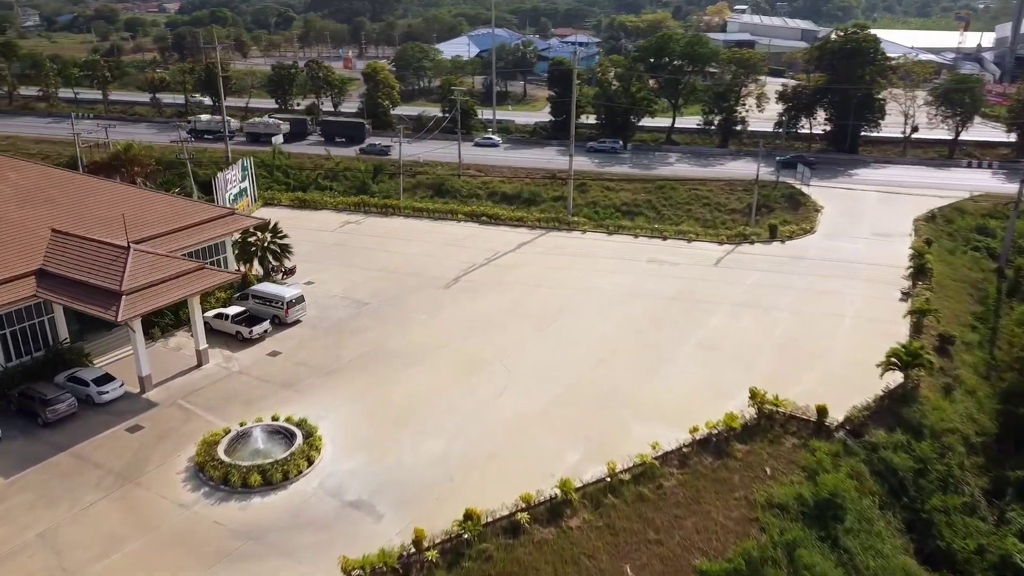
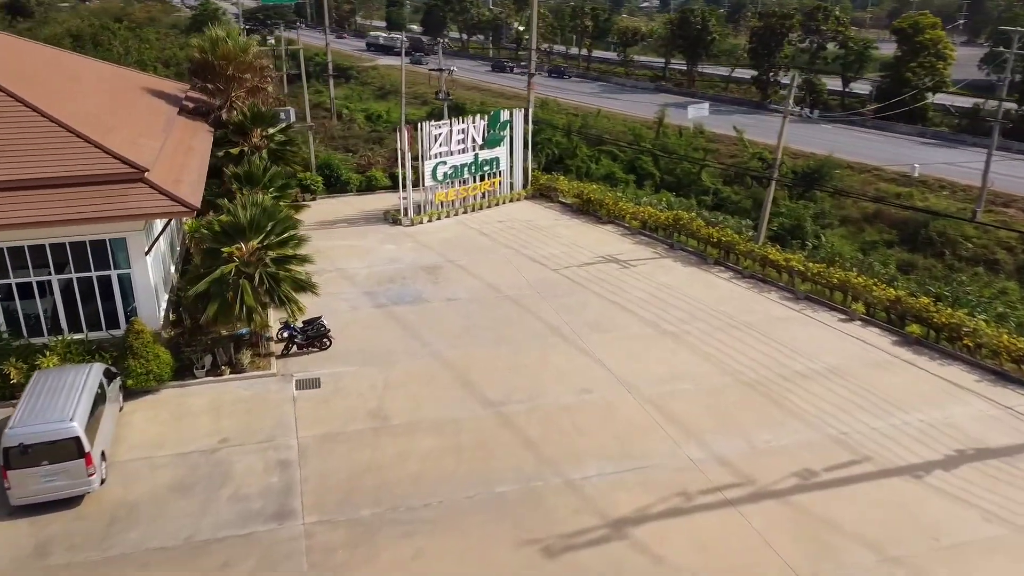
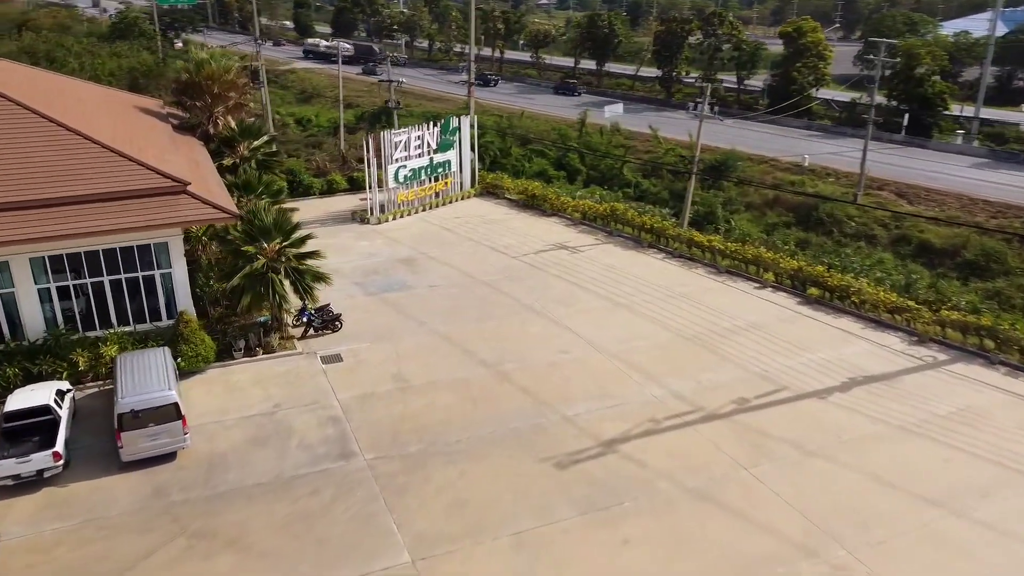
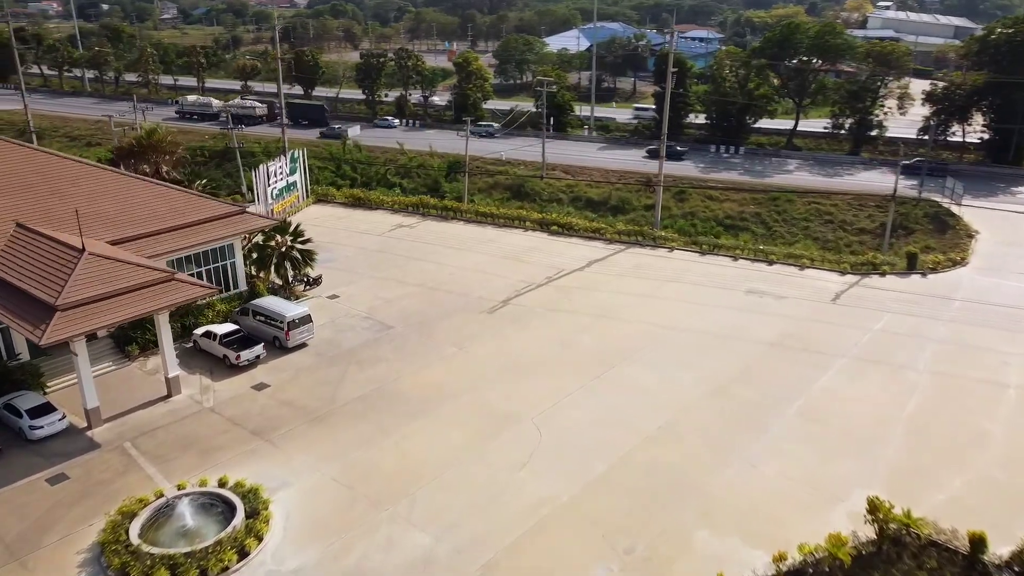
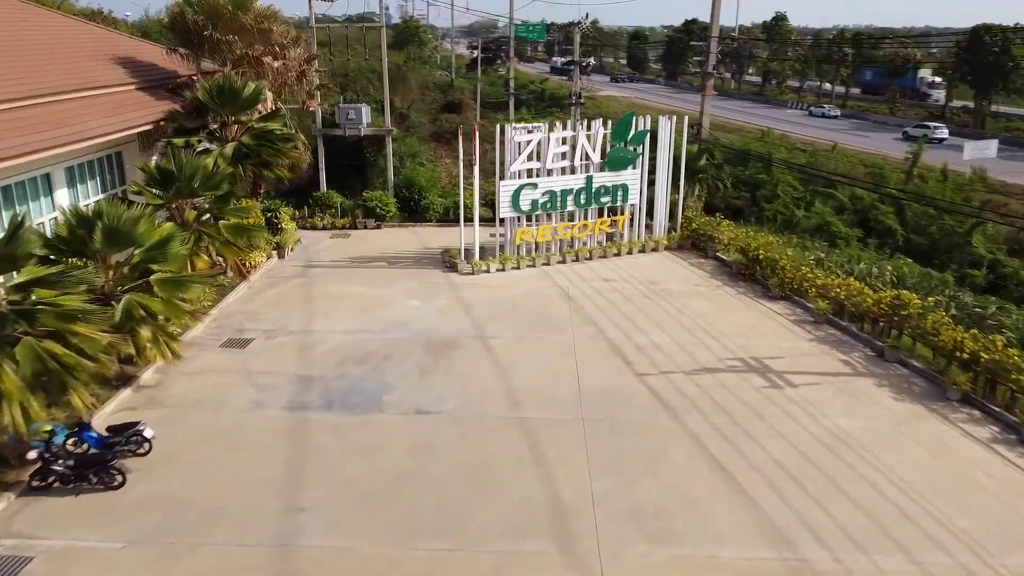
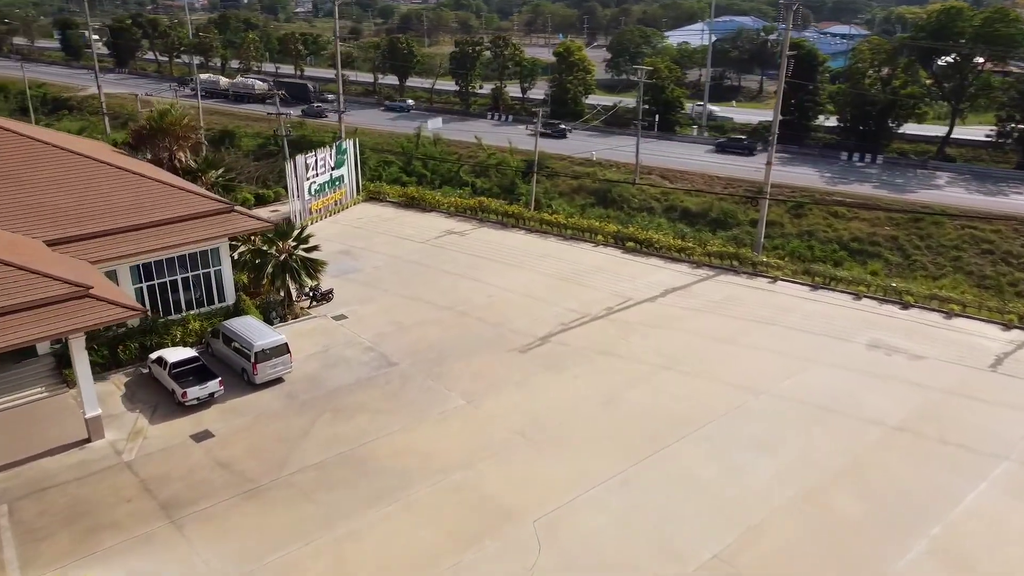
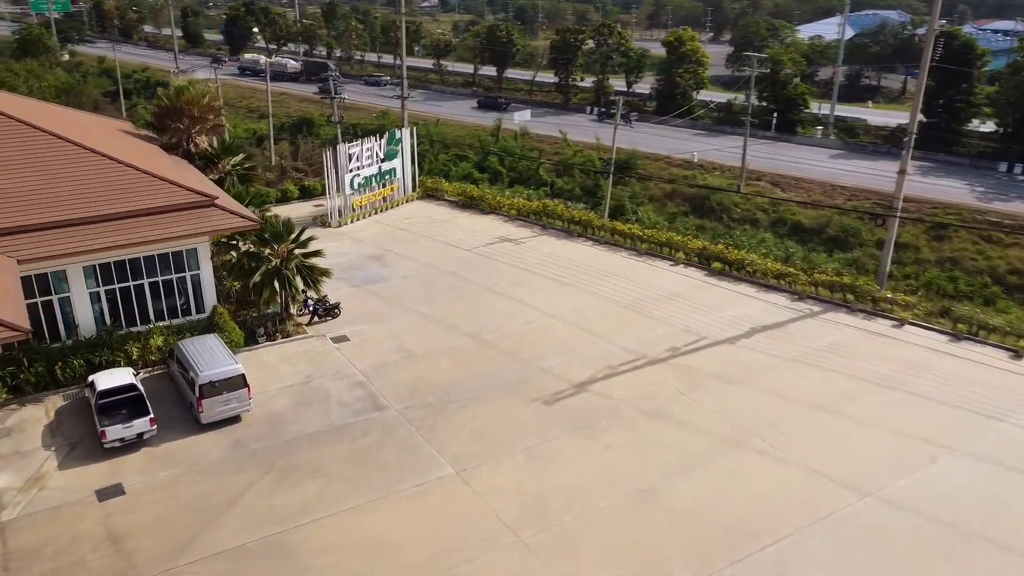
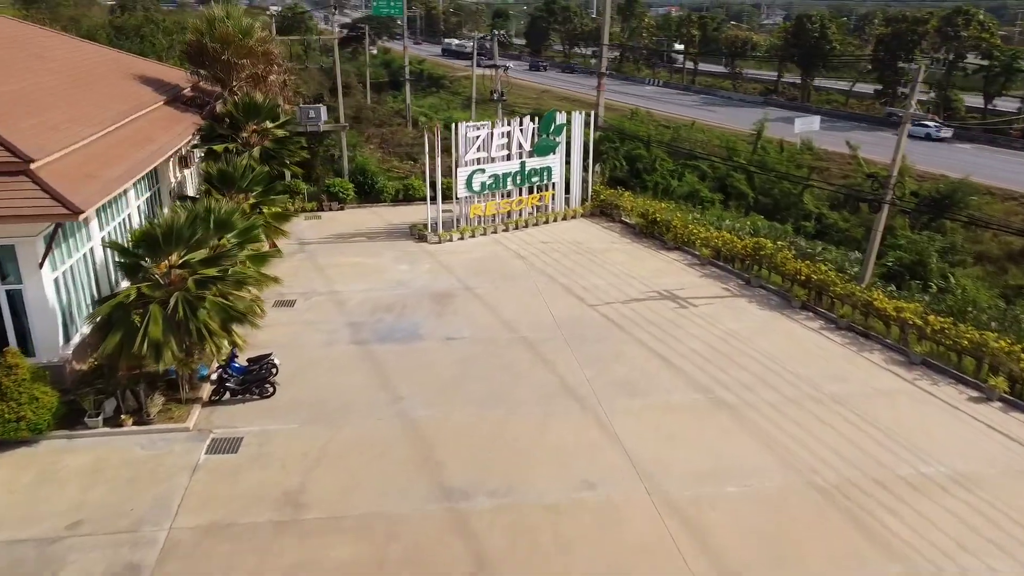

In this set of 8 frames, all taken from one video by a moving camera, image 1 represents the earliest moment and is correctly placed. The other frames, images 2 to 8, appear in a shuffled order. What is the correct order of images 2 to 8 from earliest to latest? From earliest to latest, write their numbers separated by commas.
4, 6, 7, 3, 2, 8, 5
